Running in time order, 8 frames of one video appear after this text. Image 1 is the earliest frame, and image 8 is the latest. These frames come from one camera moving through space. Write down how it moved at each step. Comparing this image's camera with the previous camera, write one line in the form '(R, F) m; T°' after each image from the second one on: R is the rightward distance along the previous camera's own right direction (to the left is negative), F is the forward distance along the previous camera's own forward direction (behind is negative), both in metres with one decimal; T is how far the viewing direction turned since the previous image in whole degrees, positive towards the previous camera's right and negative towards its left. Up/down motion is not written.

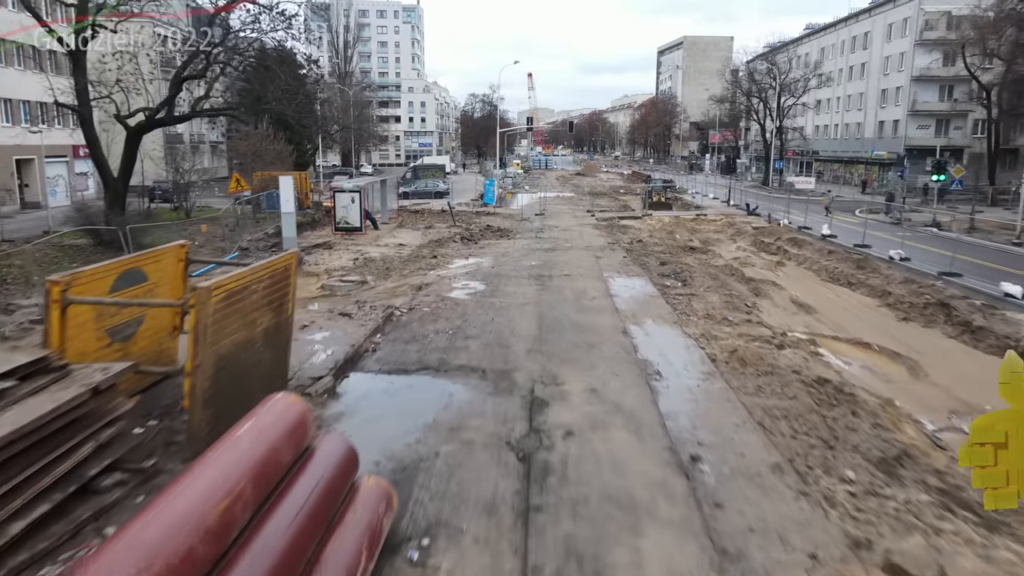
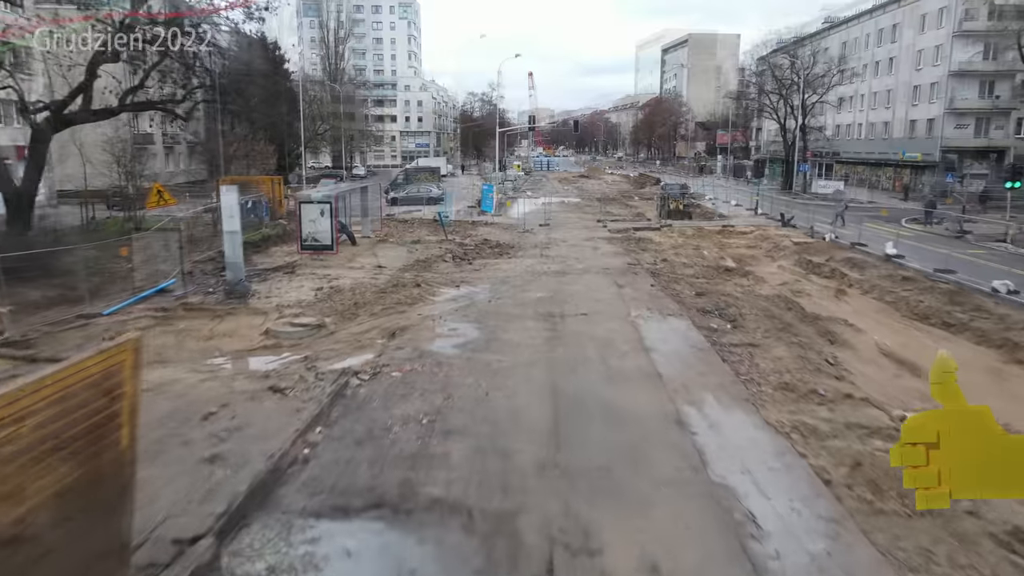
(0.0, +3.2) m; 0°
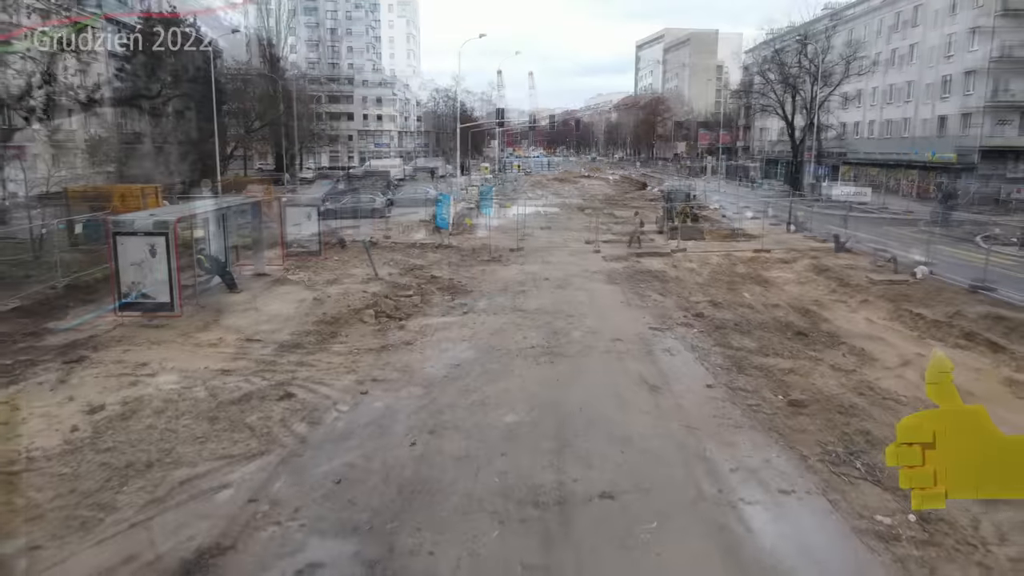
(-0.2, +0.9) m; +1°
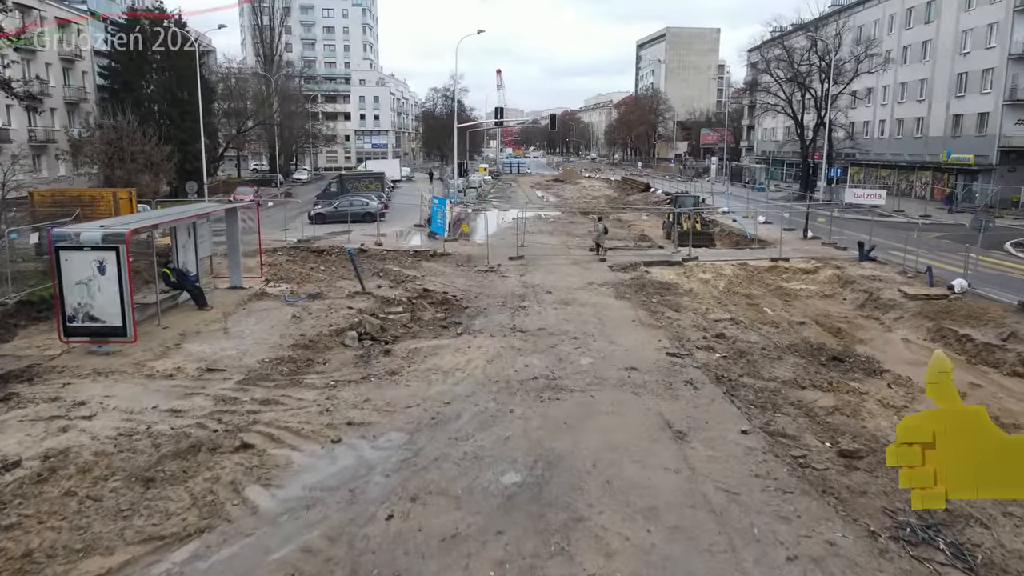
(0.0, +1.8) m; 0°
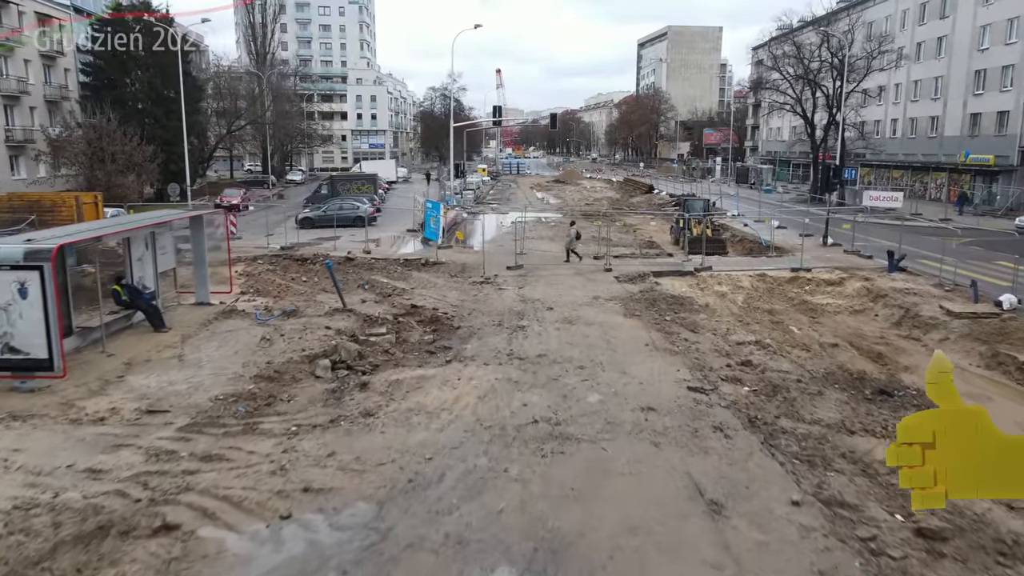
(+0.1, +2.0) m; 0°
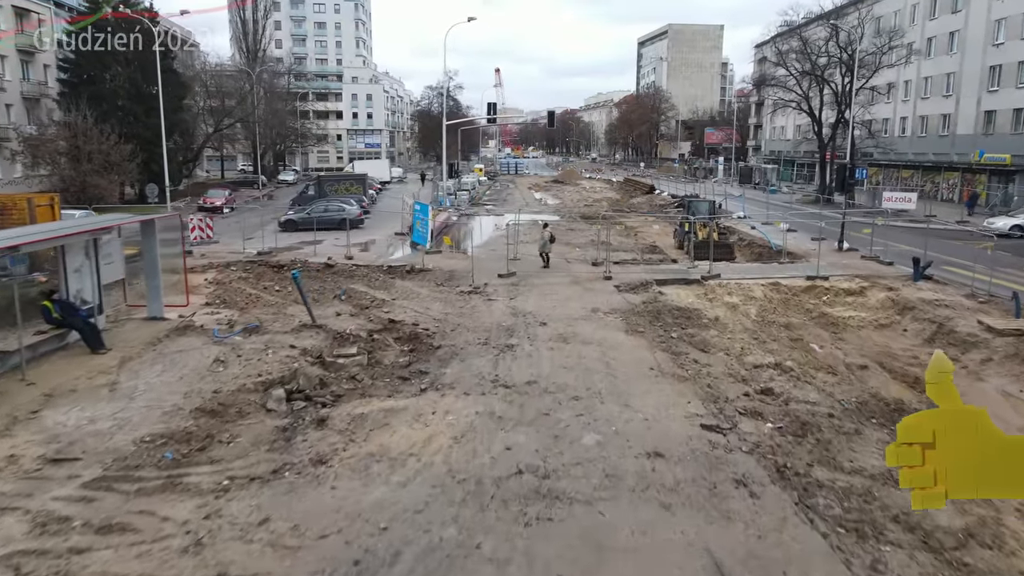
(+0.2, +1.9) m; 0°
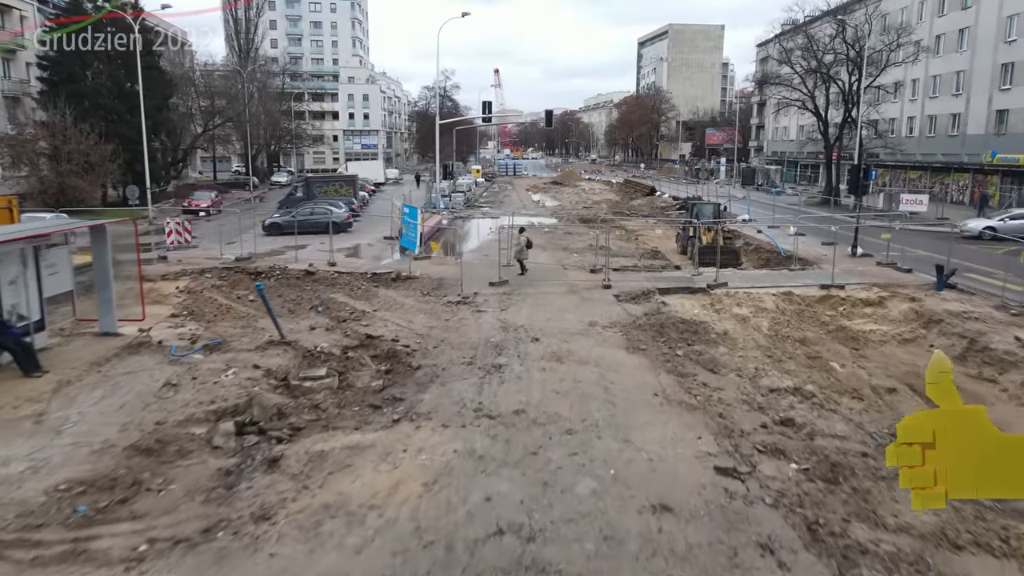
(+0.2, +1.5) m; 0°
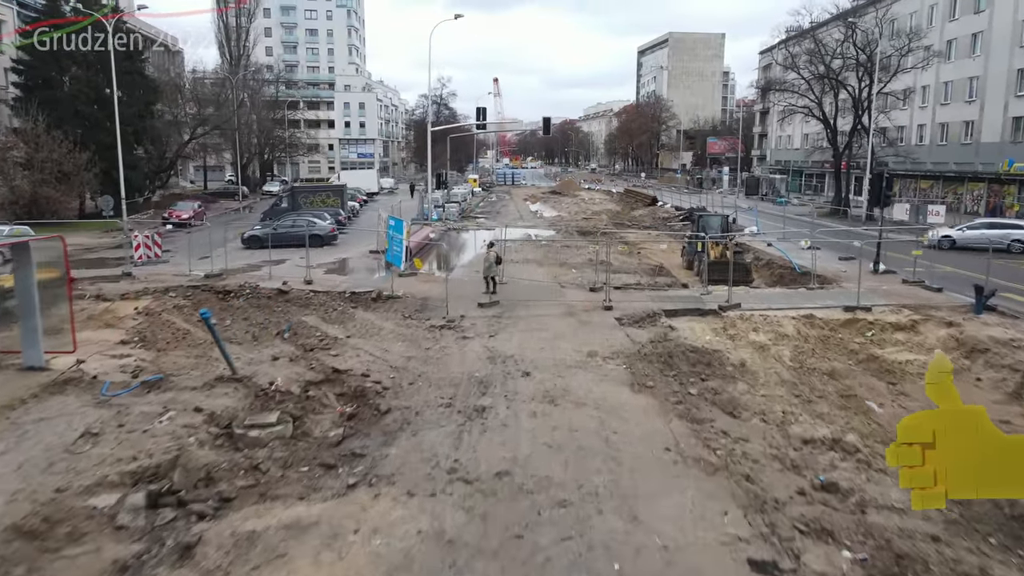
(+0.2, +1.9) m; 0°
